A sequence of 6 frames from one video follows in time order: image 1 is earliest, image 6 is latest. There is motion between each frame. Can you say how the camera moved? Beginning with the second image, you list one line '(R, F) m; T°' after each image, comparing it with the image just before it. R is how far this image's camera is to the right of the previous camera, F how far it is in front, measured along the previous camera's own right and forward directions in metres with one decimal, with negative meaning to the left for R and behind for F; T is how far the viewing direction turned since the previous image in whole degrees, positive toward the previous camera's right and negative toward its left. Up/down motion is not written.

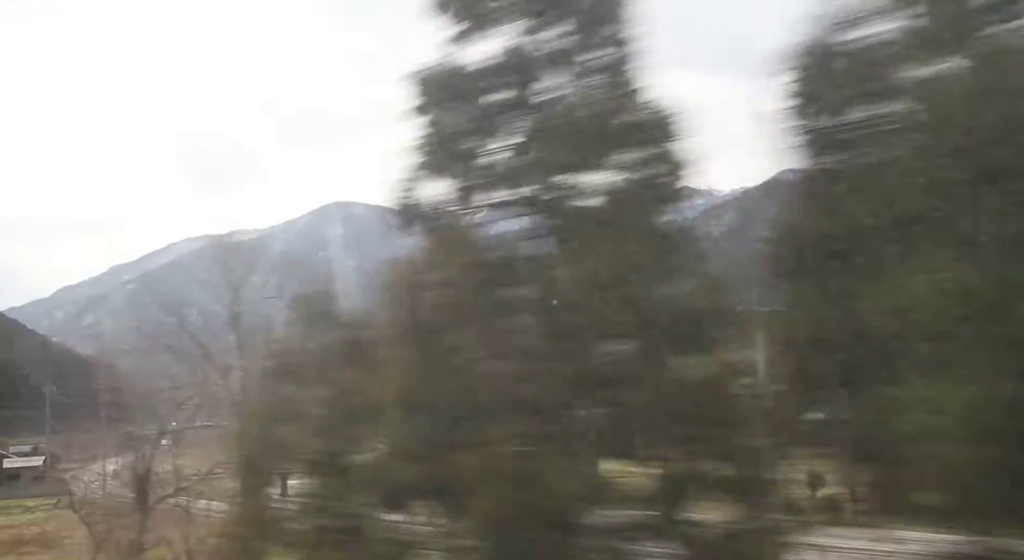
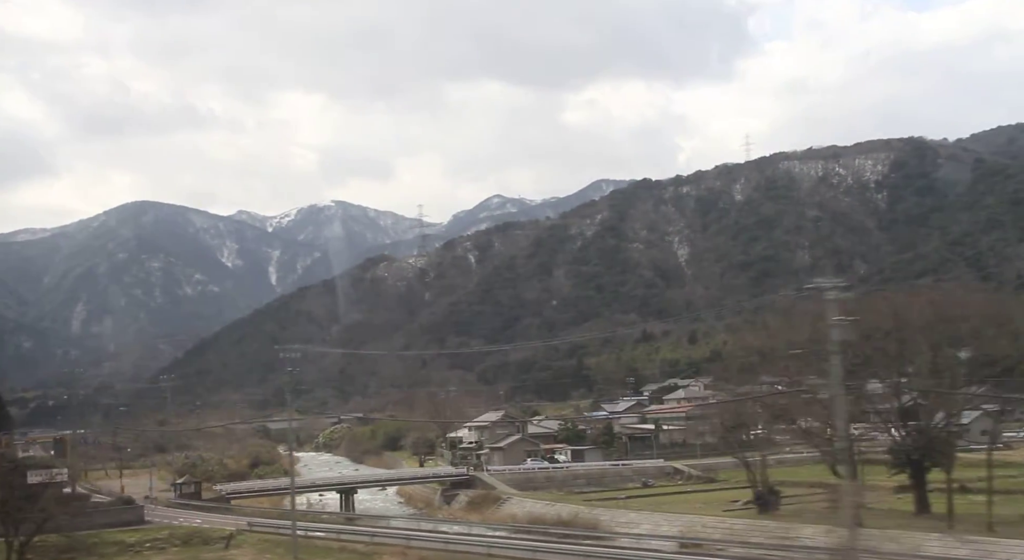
(-1.3, +1.3) m; +10°
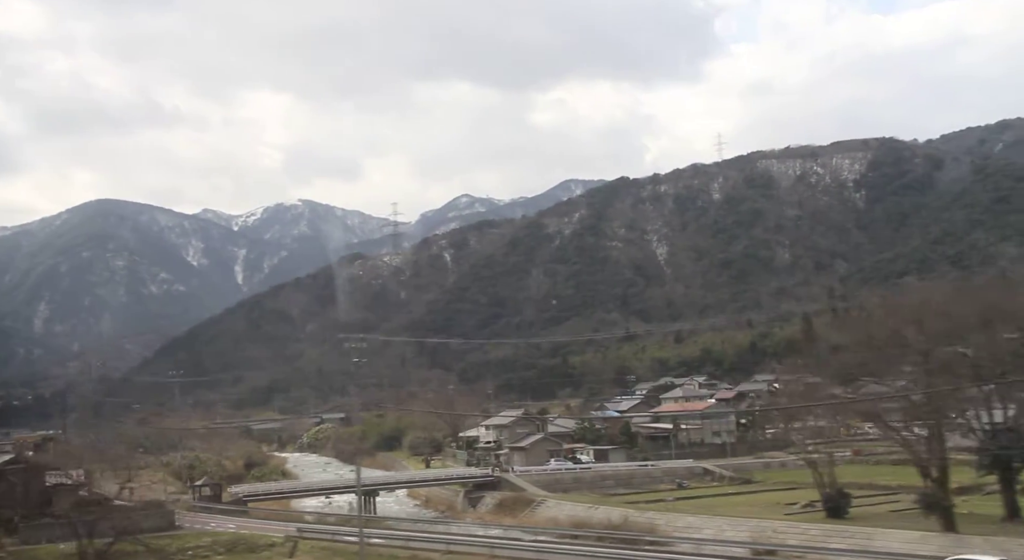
(-0.2, +0.2) m; +2°
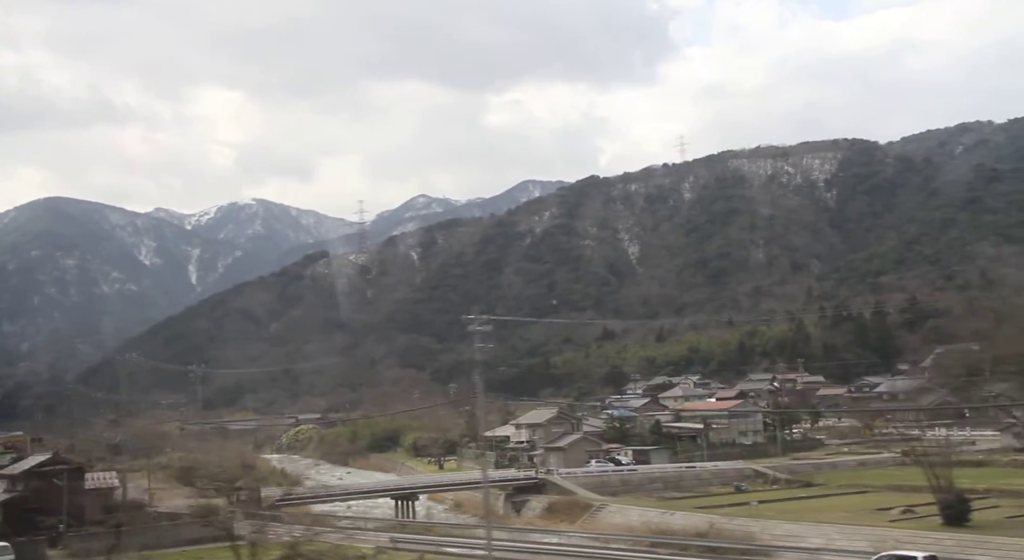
(-0.3, +0.3) m; +2°
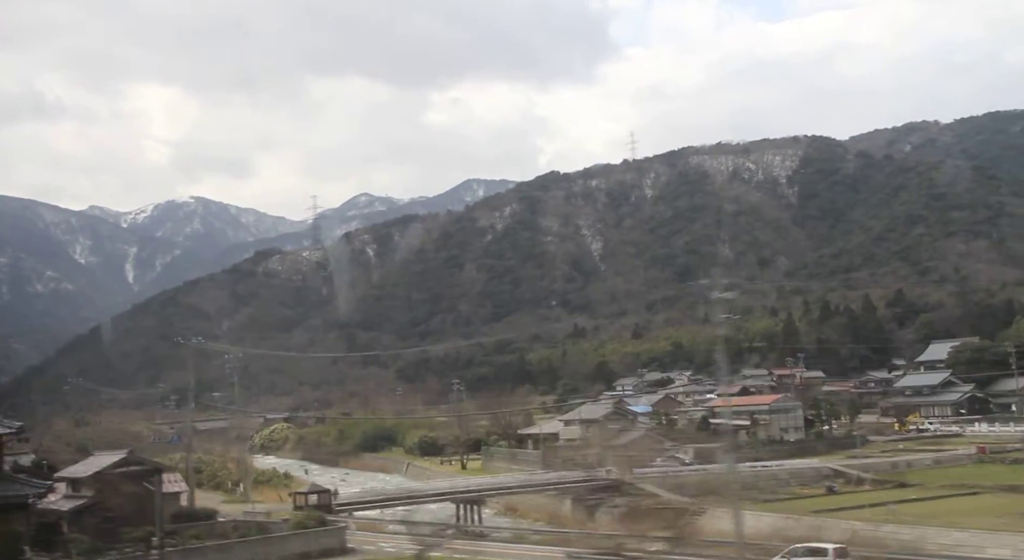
(-0.4, +0.4) m; +3°
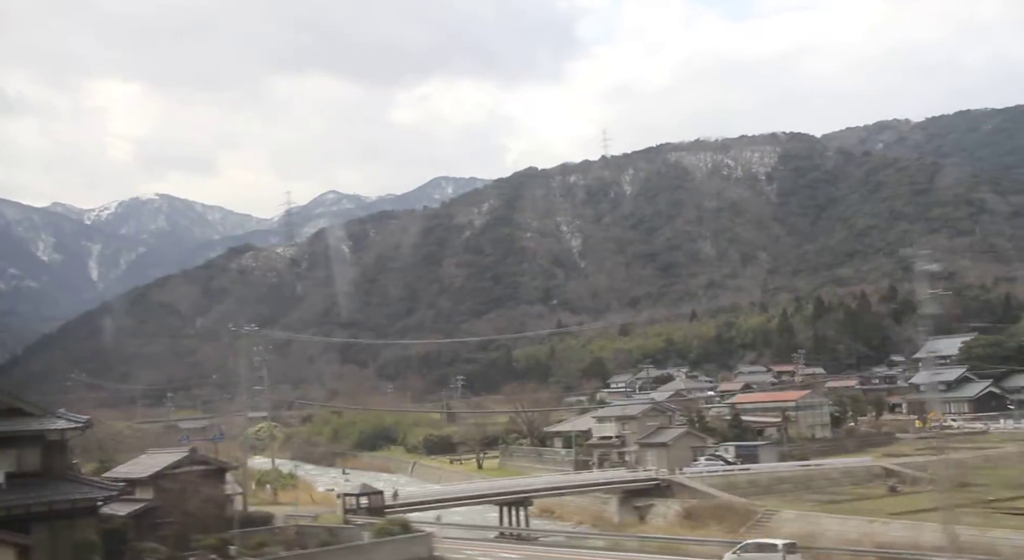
(-0.2, +0.2) m; +2°
